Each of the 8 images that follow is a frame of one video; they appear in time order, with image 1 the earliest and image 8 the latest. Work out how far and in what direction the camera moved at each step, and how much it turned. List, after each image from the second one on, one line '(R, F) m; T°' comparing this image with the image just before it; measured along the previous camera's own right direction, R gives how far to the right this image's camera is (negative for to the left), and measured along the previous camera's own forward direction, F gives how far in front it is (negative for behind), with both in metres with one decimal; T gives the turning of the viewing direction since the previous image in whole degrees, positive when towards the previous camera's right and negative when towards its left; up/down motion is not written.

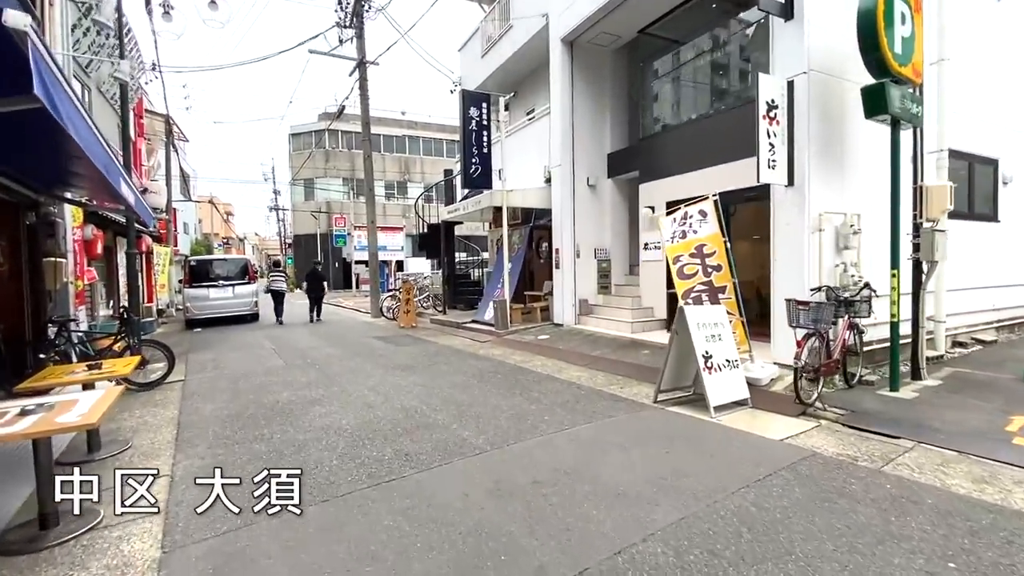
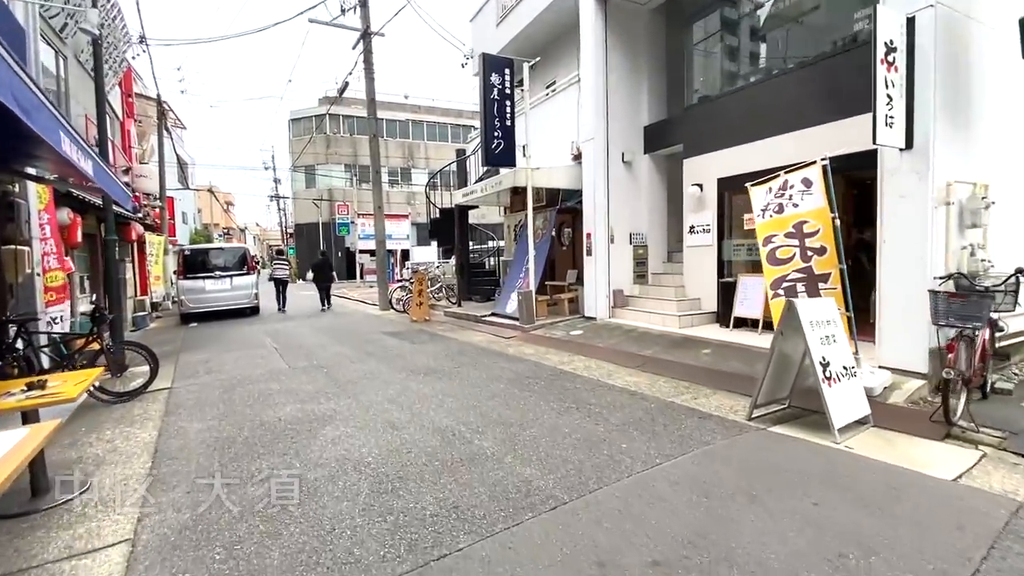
(-0.5, +1.1) m; 0°
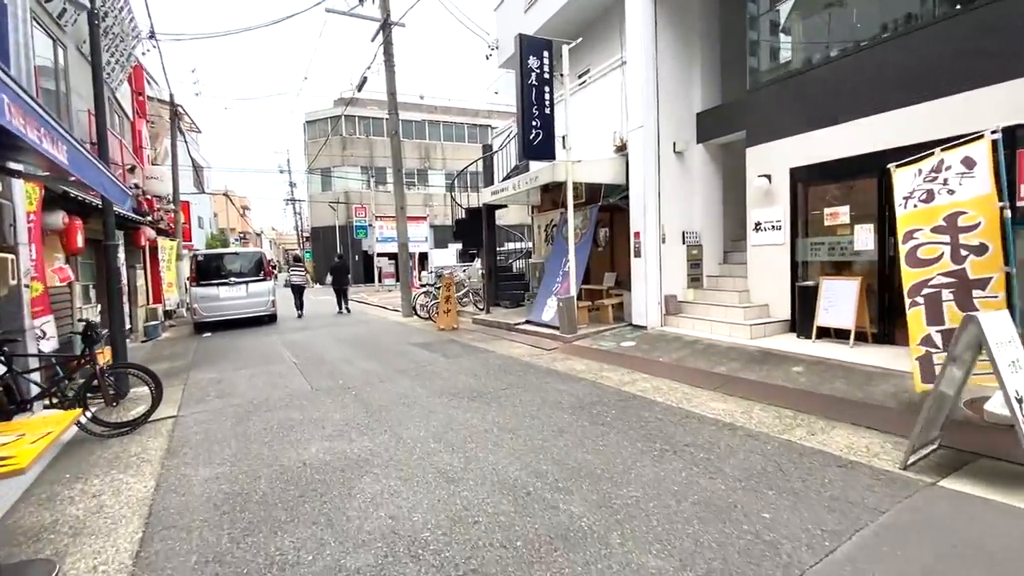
(-0.5, +0.9) m; -2°
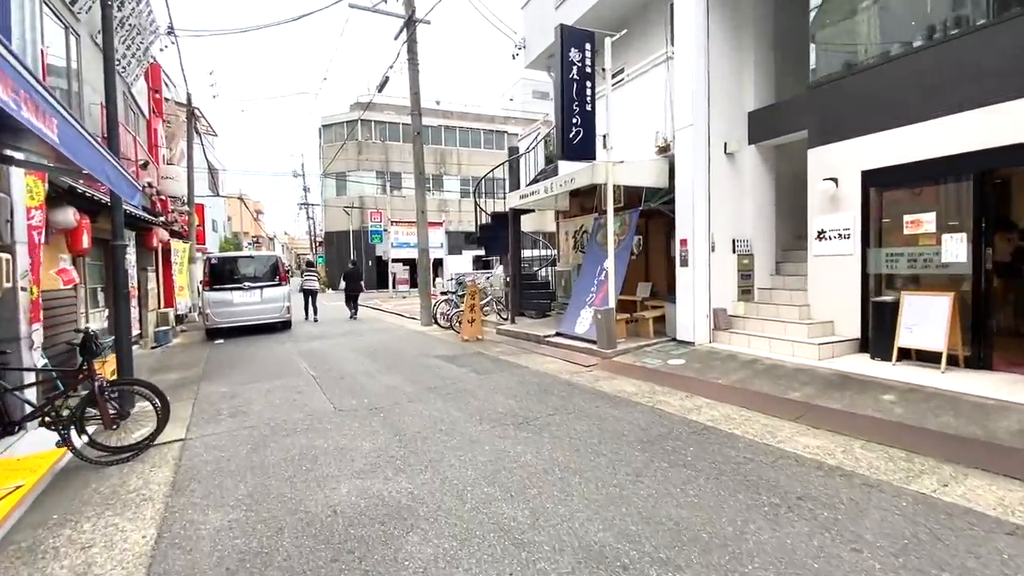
(-0.5, +0.7) m; -1°
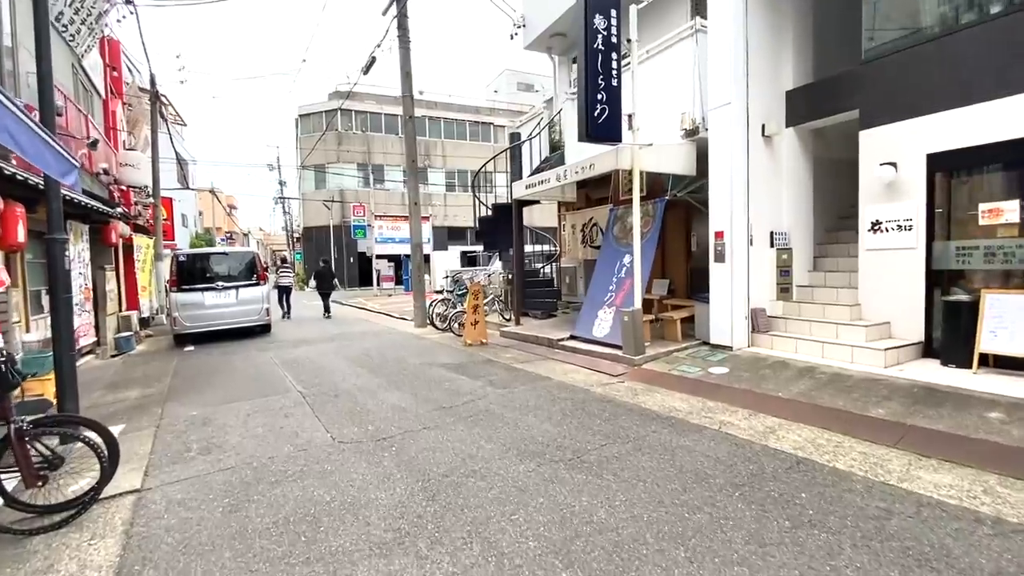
(-0.5, +1.0) m; +2°
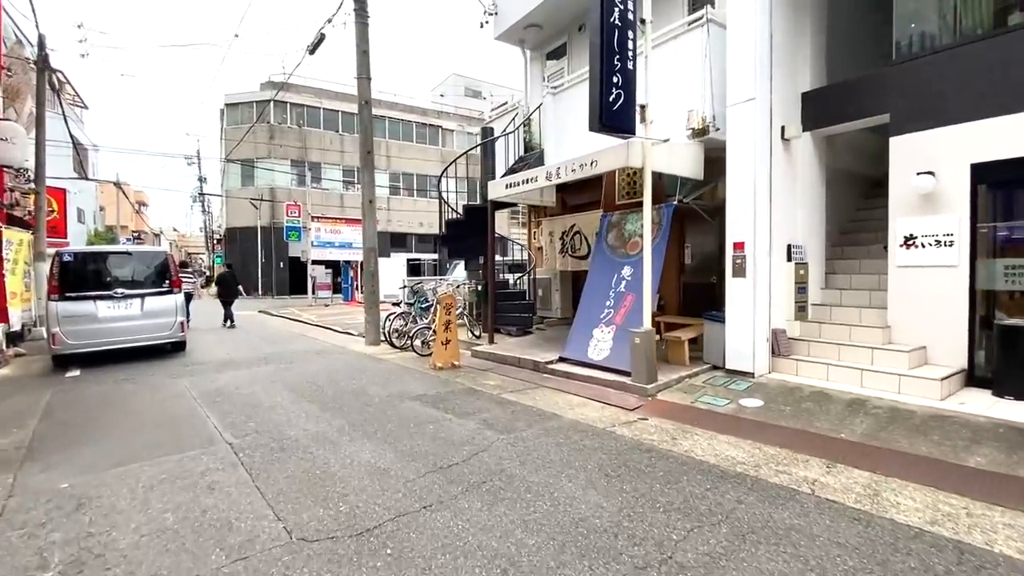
(-0.7, +1.3) m; +8°
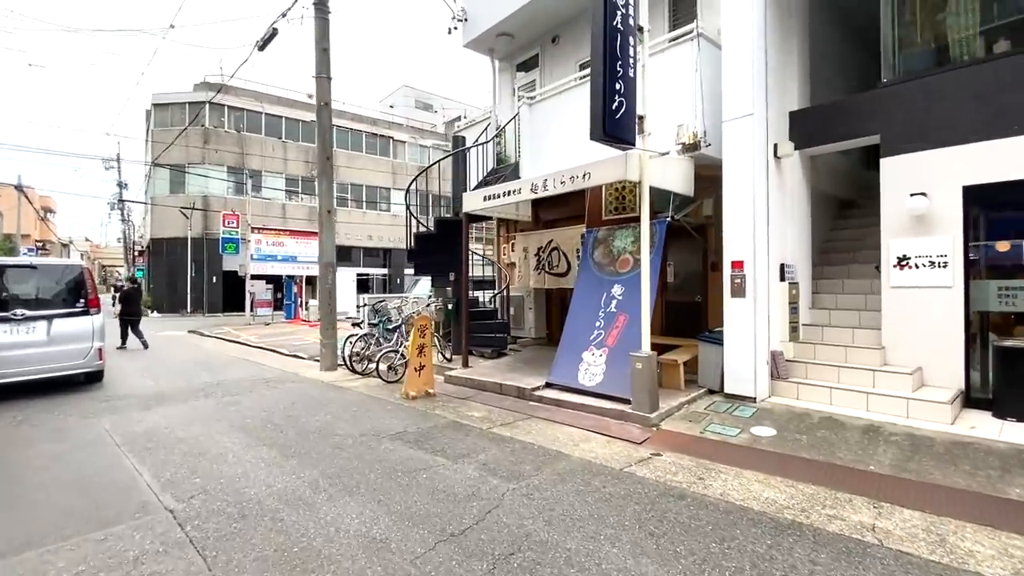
(-0.6, +0.6) m; +7°
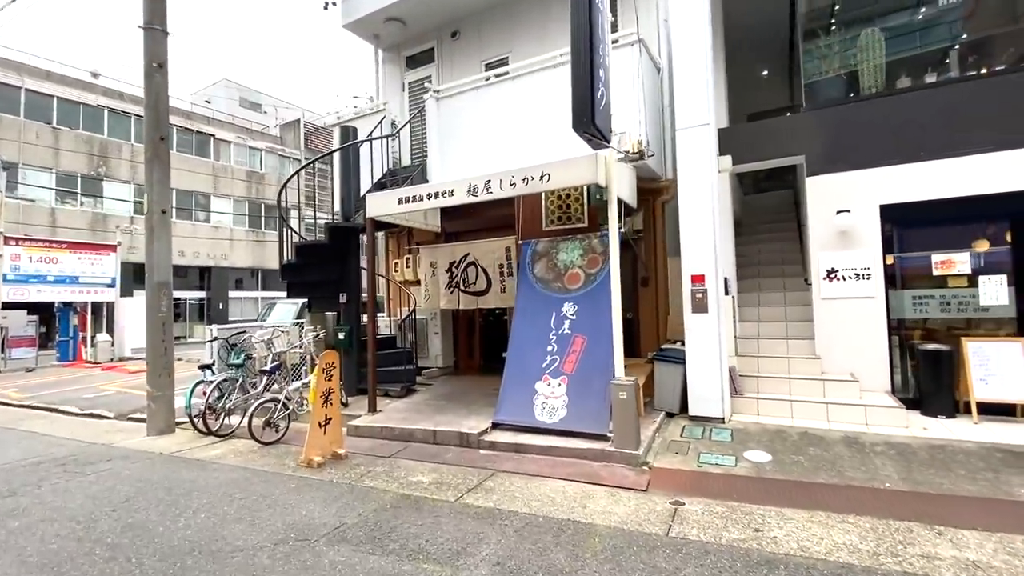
(-1.2, +1.4) m; +19°
